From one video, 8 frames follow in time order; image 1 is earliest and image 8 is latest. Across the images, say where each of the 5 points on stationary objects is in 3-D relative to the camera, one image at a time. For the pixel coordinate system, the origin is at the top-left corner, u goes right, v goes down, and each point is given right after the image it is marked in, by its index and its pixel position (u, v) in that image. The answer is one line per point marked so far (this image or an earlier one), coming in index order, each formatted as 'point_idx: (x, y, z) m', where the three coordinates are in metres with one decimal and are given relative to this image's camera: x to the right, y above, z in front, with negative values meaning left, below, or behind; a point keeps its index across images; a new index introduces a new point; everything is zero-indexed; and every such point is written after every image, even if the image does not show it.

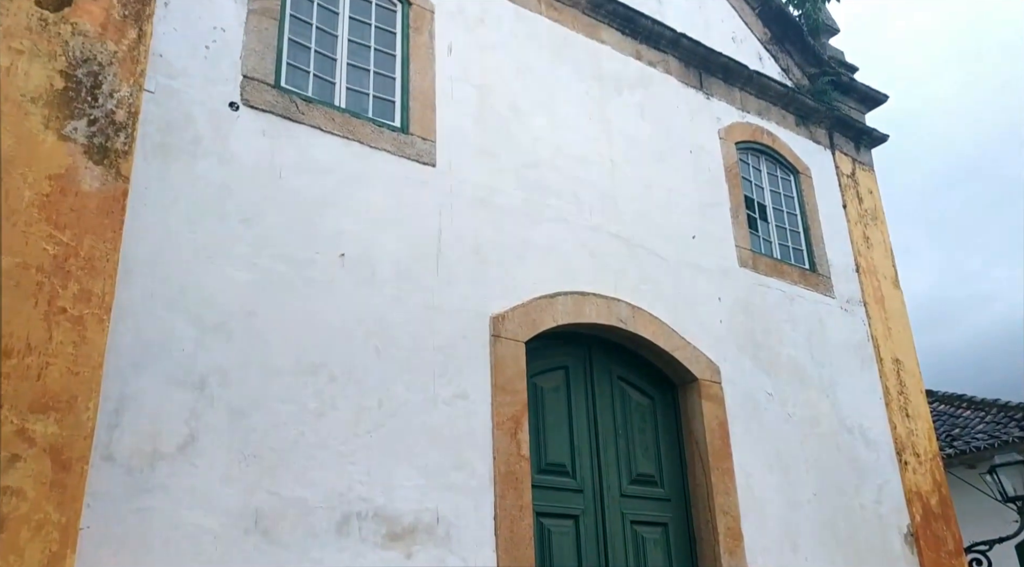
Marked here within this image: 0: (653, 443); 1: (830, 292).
0: (+0.8, -0.9, +5.5) m
1: (+2.2, -0.1, +6.8) m
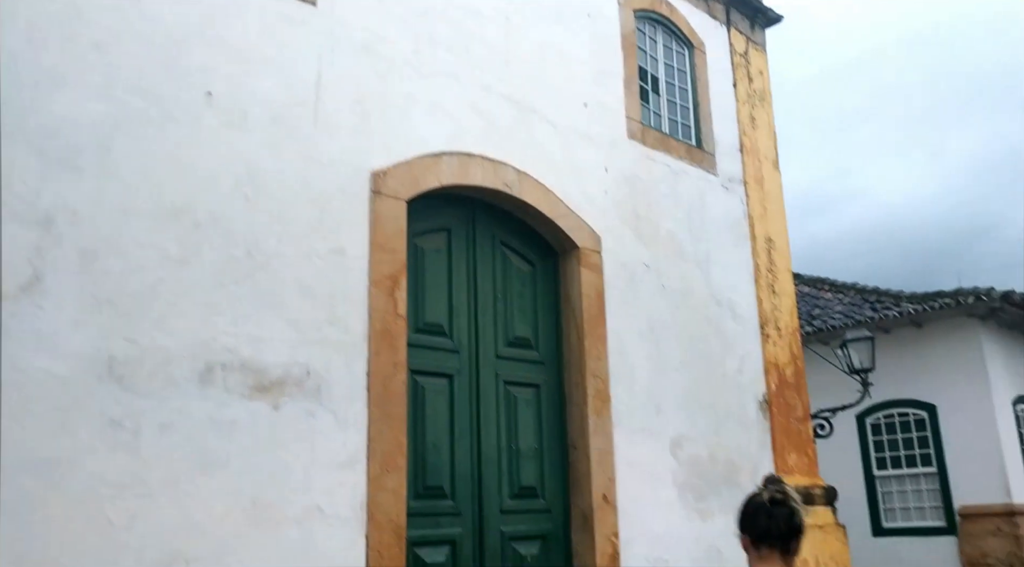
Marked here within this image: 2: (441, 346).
0: (+0.1, -0.1, +5.6) m
1: (+1.4, +0.8, +6.9) m
2: (-0.4, -0.3, +5.0) m
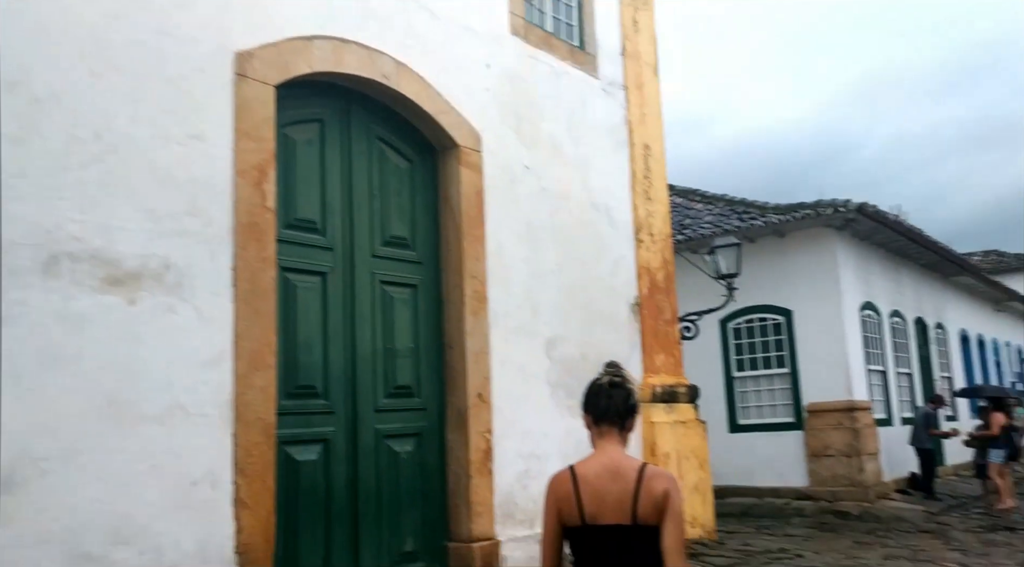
0: (-0.6, +0.4, +5.5) m
1: (+0.6, +1.4, +6.9) m
2: (-1.0, +0.2, +4.9) m
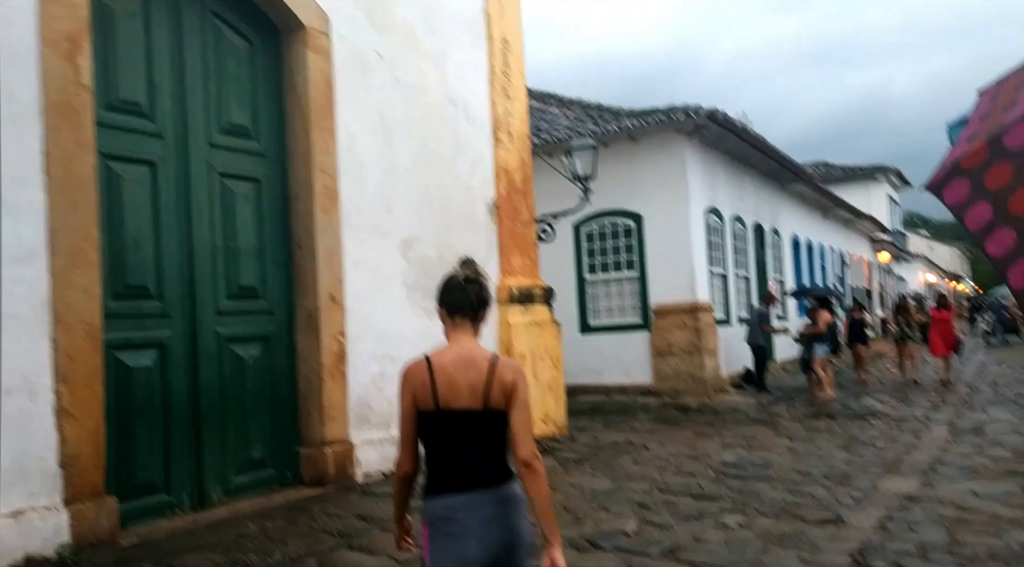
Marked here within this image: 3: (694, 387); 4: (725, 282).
0: (-1.3, +1.0, +5.1) m
1: (-0.4, +2.1, +6.6) m
2: (-1.6, +0.7, +4.5) m
3: (+2.4, -1.4, +13.5) m
4: (+3.4, 0.0, +15.9) m
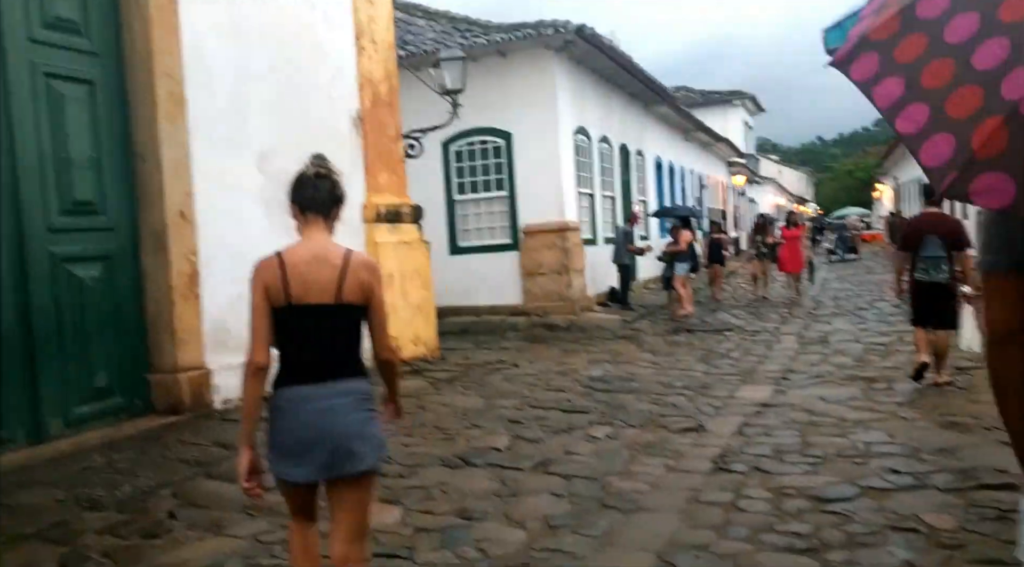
0: (-2.0, +1.3, +4.7) m
1: (-1.3, +2.6, +6.1) m
2: (-2.2, +1.0, +4.1) m
3: (+0.7, -0.3, +13.6) m
4: (+1.3, +1.3, +16.0) m
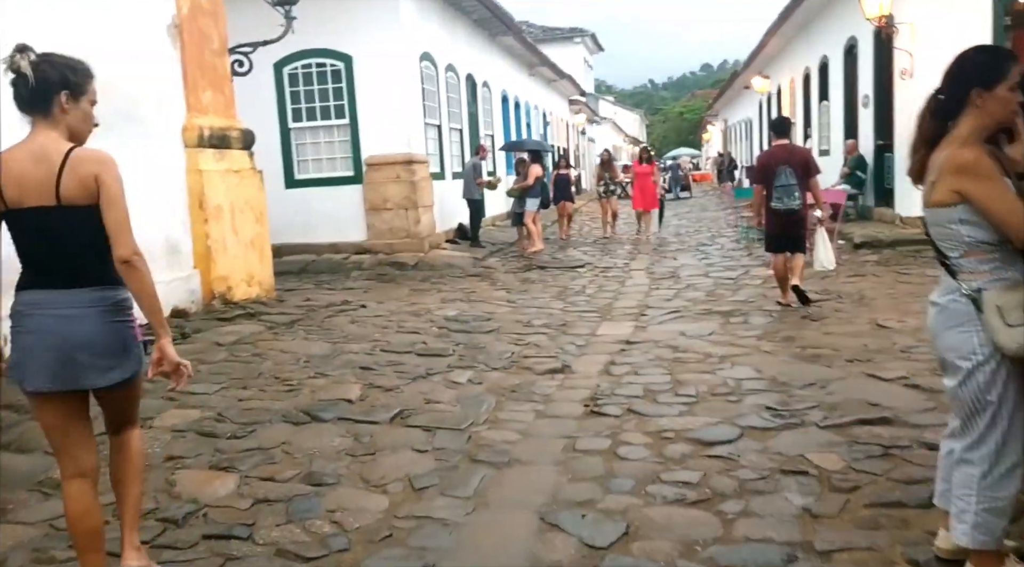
0: (-2.5, +1.6, +3.6) m
1: (-2.1, +3.0, +5.1) m
2: (-2.7, +1.2, +3.0) m
3: (-1.3, +0.5, +12.9) m
4: (-1.1, +2.3, +15.3) m
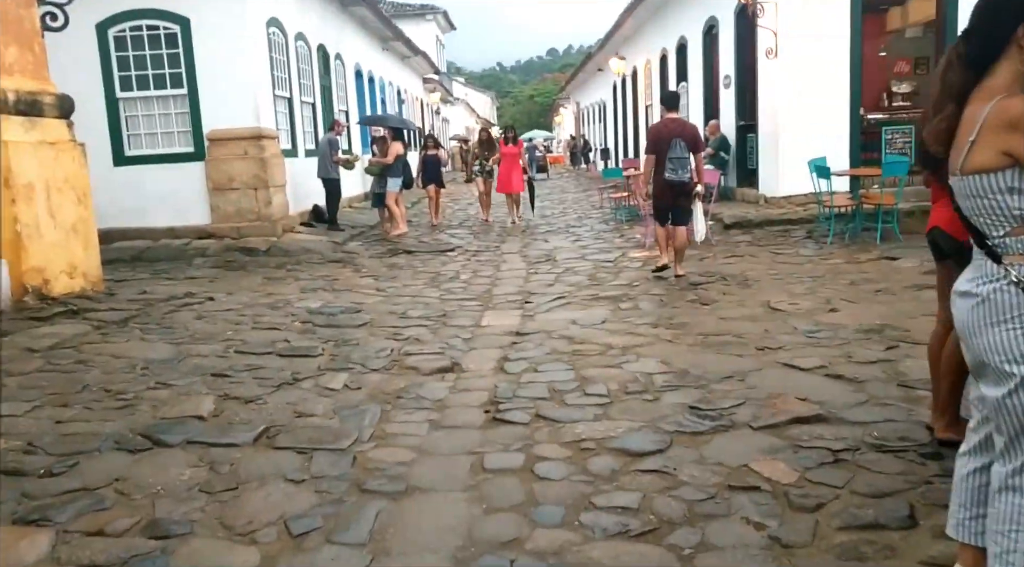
0: (-2.8, +1.6, +2.4) m
1: (-2.5, +3.0, +3.9) m
2: (-2.8, +1.2, +1.7) m
3: (-2.9, +0.7, +11.8) m
4: (-3.1, +2.4, +14.1) m
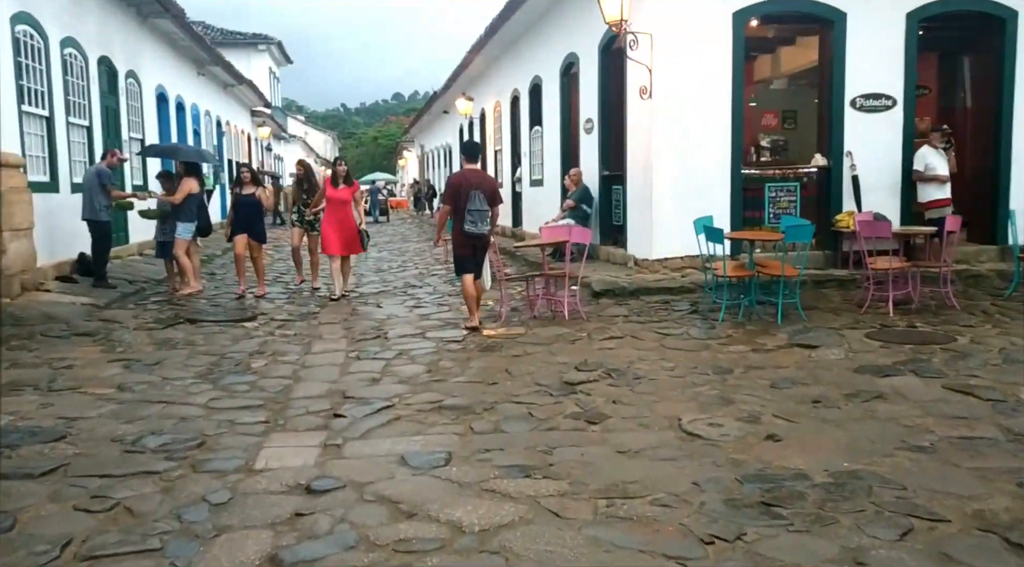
0: (-2.9, +1.3, -0.6) m
1: (-2.9, +2.6, +0.9) m
2: (-2.8, +0.9, -1.3) m
3: (-4.5, 0.0, +8.6) m
4: (-5.1, +1.7, +10.9) m
